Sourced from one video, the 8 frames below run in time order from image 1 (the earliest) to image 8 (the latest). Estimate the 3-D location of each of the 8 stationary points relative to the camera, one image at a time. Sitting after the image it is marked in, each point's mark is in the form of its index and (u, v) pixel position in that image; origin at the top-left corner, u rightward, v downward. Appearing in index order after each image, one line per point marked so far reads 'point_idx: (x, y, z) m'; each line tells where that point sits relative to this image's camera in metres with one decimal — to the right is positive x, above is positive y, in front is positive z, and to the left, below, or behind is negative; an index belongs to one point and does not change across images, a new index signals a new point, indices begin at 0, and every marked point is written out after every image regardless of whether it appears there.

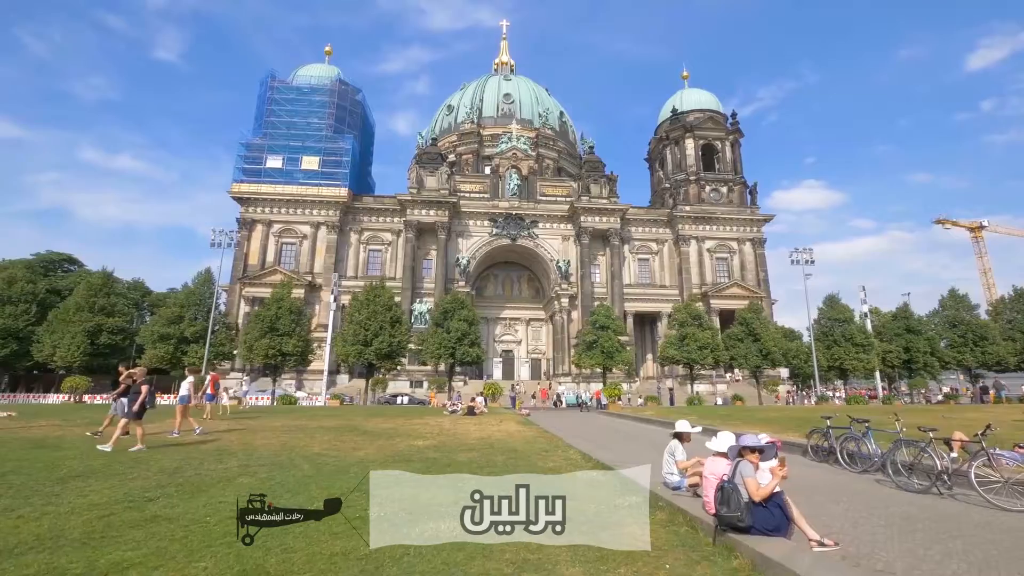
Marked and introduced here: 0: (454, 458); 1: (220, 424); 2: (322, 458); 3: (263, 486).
0: (-1.2, -3.7, +11.5) m
1: (-10.2, -4.8, +18.0) m
2: (-4.1, -3.7, +11.4) m
3: (-3.9, -3.1, +8.2) m
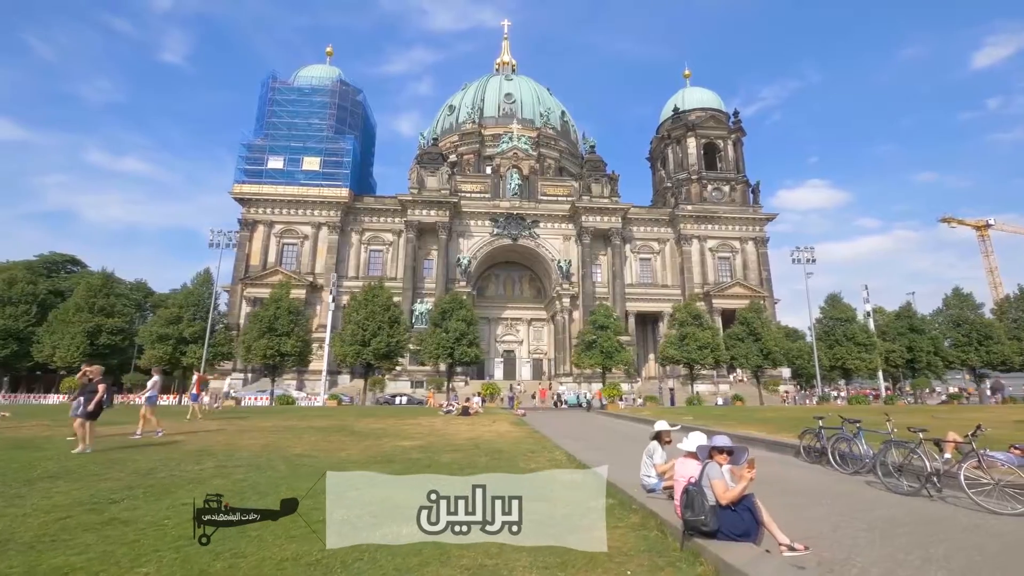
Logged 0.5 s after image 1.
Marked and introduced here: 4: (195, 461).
0: (-1.5, -3.7, +11.3) m
1: (-10.5, -4.7, +17.9) m
2: (-4.5, -3.7, +11.2) m
3: (-4.3, -3.1, +8.0) m
4: (-6.3, -3.4, +10.3) m
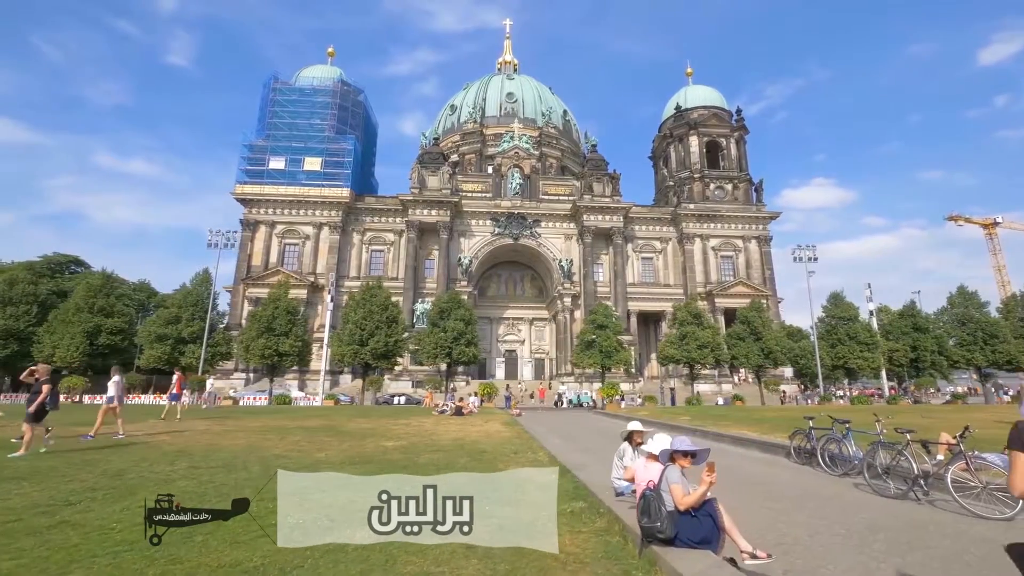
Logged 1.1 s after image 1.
0: (-1.9, -3.6, +11.1) m
1: (-10.8, -4.7, +17.8) m
2: (-4.9, -3.6, +11.0) m
3: (-4.7, -3.0, +7.8) m
4: (-6.7, -3.4, +10.1) m
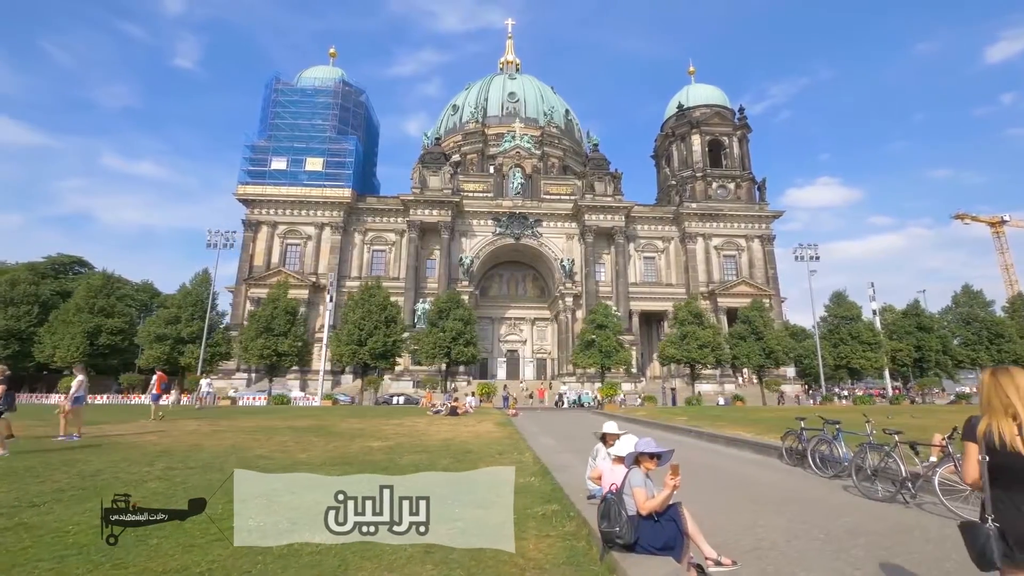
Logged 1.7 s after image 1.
0: (-2.3, -3.6, +10.9) m
1: (-11.1, -4.7, +17.7) m
2: (-5.2, -3.6, +10.9) m
3: (-5.1, -3.0, +7.7) m
4: (-7.1, -3.4, +10.0) m
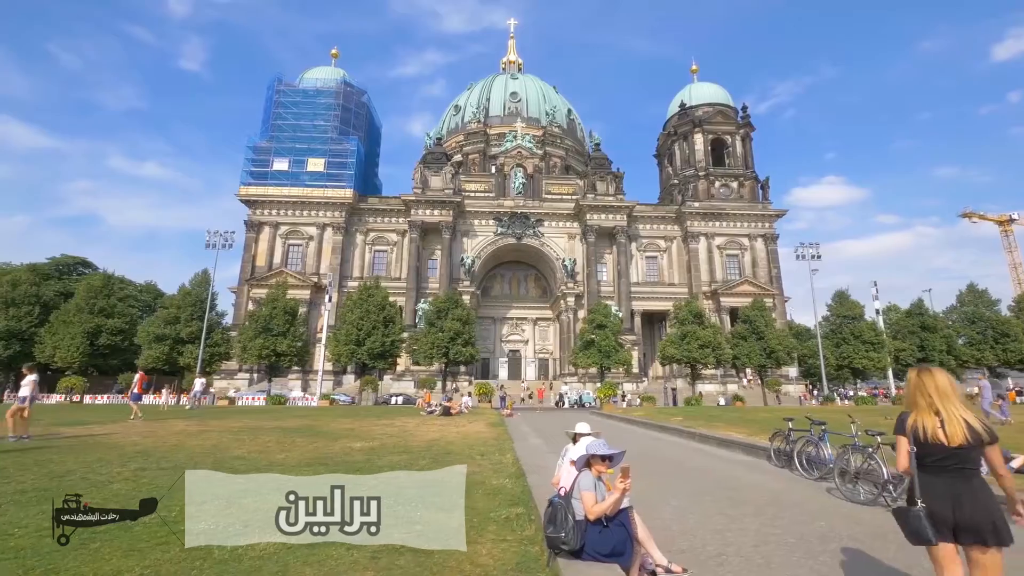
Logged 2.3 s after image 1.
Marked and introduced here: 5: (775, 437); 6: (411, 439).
0: (-2.7, -3.6, +10.8) m
1: (-11.4, -4.7, +17.6) m
2: (-5.6, -3.6, +10.7) m
3: (-5.5, -3.0, +7.6) m
4: (-7.5, -3.3, +9.9) m
5: (+5.8, -3.3, +11.4) m
6: (-2.7, -4.1, +13.9) m
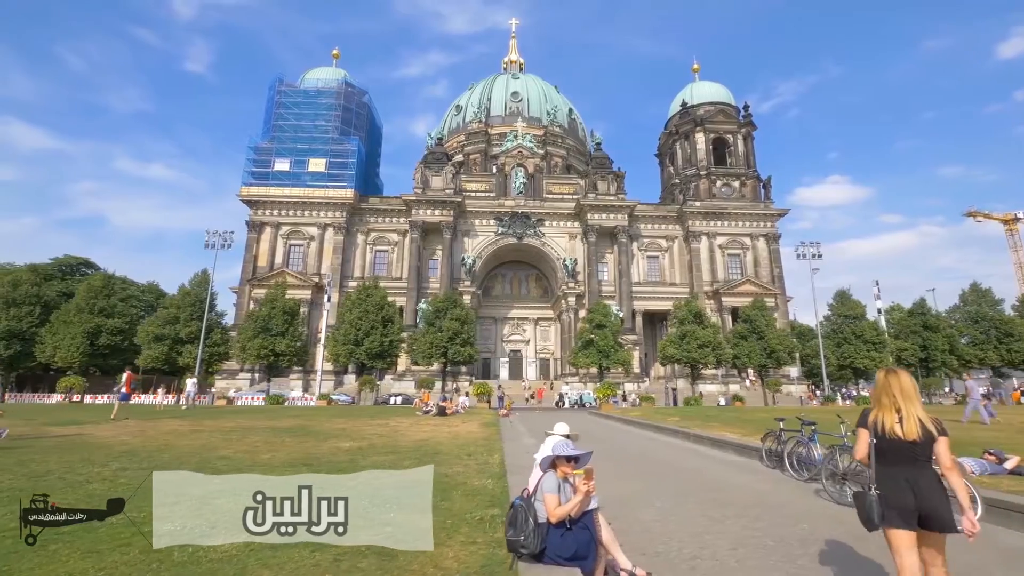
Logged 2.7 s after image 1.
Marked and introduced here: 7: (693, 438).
0: (-2.9, -3.5, +10.7) m
1: (-11.6, -4.6, +17.5) m
2: (-5.9, -3.5, +10.6) m
3: (-5.8, -2.9, +7.5) m
4: (-7.8, -3.3, +9.8) m
5: (+5.5, -3.2, +11.3) m
6: (-3.0, -4.0, +13.7) m
7: (+5.4, -4.5, +15.5) m
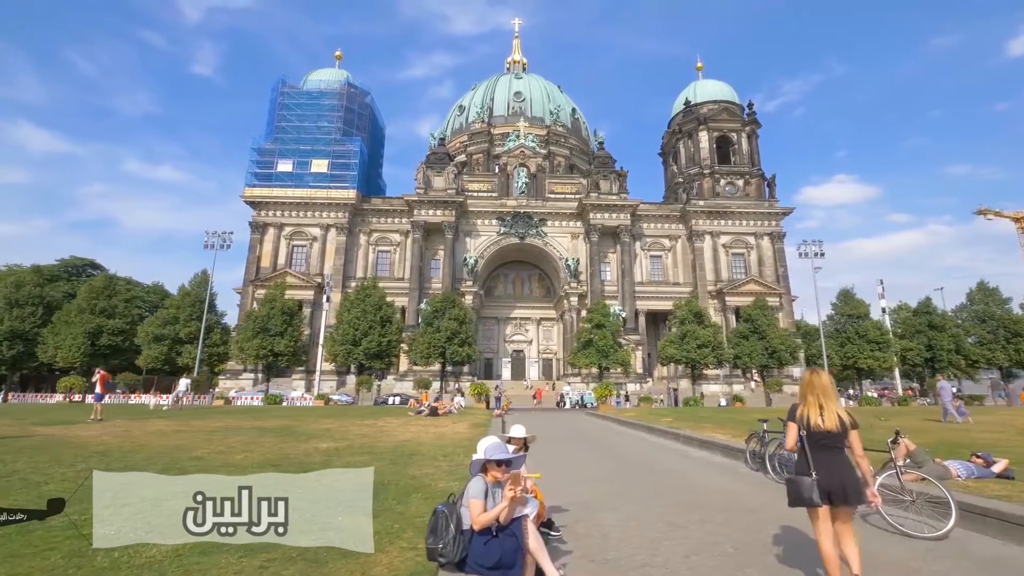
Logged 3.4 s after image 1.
0: (-3.4, -3.5, +10.5) m
1: (-12.0, -4.6, +17.5) m
2: (-6.4, -3.5, +10.5) m
3: (-6.3, -2.9, +7.3) m
4: (-8.3, -3.3, +9.7) m
5: (+5.1, -3.2, +11.0) m
6: (-3.4, -4.0, +13.5) m
7: (+5.0, -4.4, +15.2) m
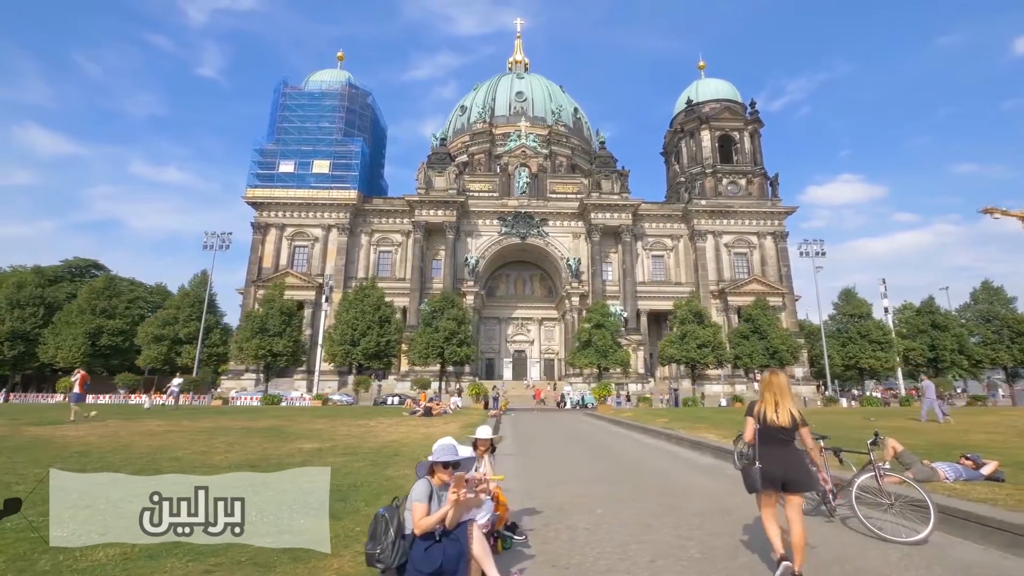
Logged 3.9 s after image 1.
0: (-3.8, -3.5, +10.3) m
1: (-12.3, -4.6, +17.4) m
2: (-6.7, -3.5, +10.4) m
3: (-6.7, -2.9, +7.2) m
4: (-8.6, -3.2, +9.6) m
5: (+4.7, -3.1, +10.8) m
6: (-3.7, -4.0, +13.4) m
7: (+4.7, -4.4, +15.0) m
